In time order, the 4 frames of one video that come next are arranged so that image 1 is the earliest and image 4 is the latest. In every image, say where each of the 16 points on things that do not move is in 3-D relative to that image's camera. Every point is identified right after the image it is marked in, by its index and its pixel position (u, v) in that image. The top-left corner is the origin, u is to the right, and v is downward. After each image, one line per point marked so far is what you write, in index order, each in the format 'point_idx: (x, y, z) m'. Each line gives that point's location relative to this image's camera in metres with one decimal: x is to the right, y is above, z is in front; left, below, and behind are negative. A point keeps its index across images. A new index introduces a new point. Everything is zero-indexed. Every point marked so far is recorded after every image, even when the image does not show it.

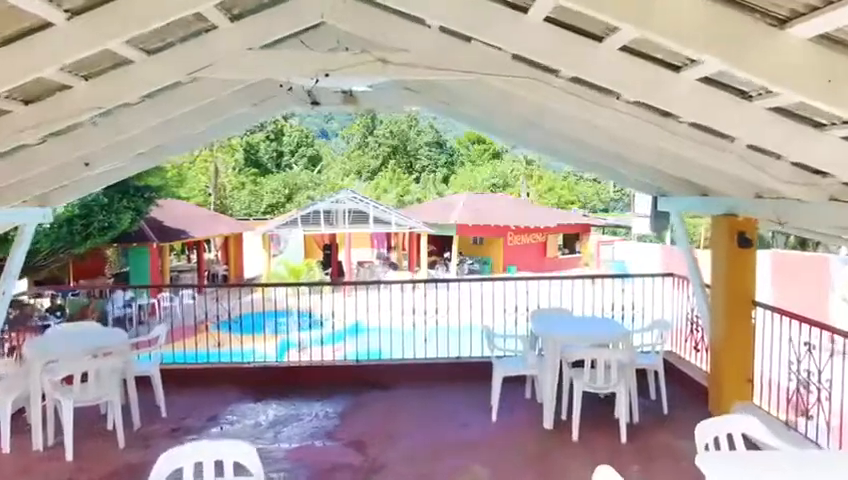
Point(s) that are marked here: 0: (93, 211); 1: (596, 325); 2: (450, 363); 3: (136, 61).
0: (-6.6, +0.6, +13.9) m
1: (+1.4, -0.7, +5.8) m
2: (+0.3, -1.2, +6.8) m
3: (-1.6, +1.0, +4.0) m
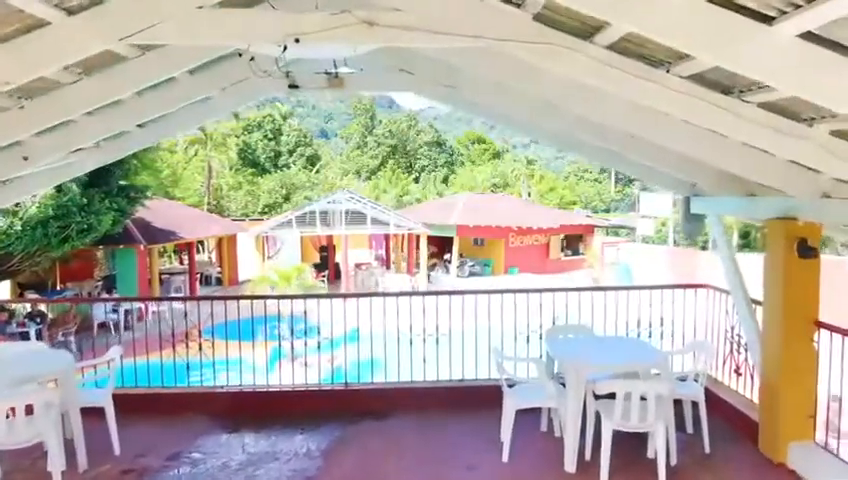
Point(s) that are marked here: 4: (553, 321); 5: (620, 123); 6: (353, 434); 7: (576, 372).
0: (-6.6, +0.5, +13.0) m
1: (+1.4, -0.8, +5.0) m
2: (+0.2, -1.3, +5.9) m
3: (-1.7, +1.0, +3.1) m
4: (+1.1, -0.7, +5.7) m
5: (+1.2, +0.7, +4.1) m
6: (-0.5, -1.5, +5.4) m
7: (+1.0, -0.9, +4.6) m
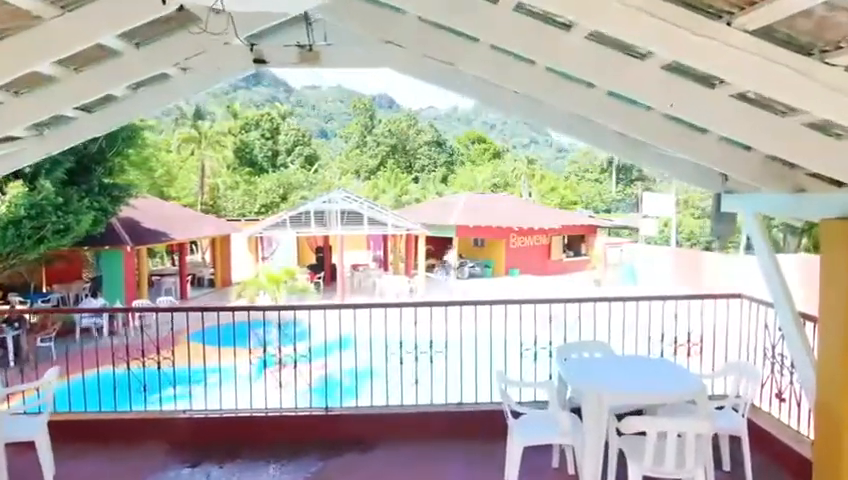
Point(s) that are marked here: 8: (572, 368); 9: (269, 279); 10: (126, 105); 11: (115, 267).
0: (-6.6, +0.5, +12.3) m
1: (+1.4, -0.8, +4.2) m
2: (+0.2, -1.3, +5.2) m
3: (-1.7, +0.9, +2.3) m
4: (+1.0, -0.7, +4.9) m
5: (+1.1, +0.7, +3.4) m
6: (-0.6, -1.5, +4.6) m
7: (+0.9, -0.9, +3.8) m
8: (+0.9, -0.8, +4.4) m
9: (-3.4, -0.8, +15.2) m
10: (-2.1, +1.0, +5.0) m
11: (-7.9, -0.6, +17.8) m
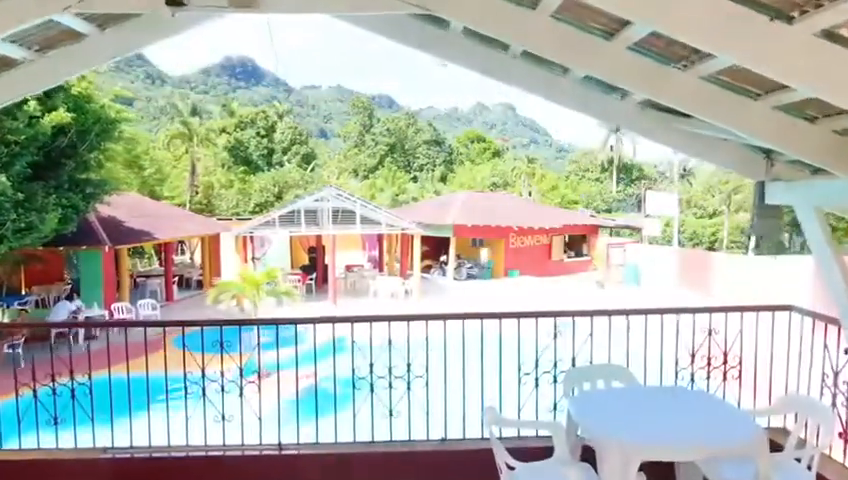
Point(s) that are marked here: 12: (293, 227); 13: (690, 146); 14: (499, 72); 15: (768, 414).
0: (-6.8, +0.5, +11.3) m
1: (+1.2, -0.8, +3.2) m
2: (0.0, -1.3, +4.2) m
3: (-1.9, +1.0, +1.4) m
4: (+0.9, -0.7, +3.9) m
5: (+1.0, +0.7, +2.4) m
6: (-0.8, -1.5, +3.6) m
7: (+0.8, -0.9, +2.8) m
8: (+0.8, -0.8, +3.4) m
9: (-3.5, -0.8, +14.2) m
10: (-2.3, +1.0, +4.0) m
11: (-8.0, -0.6, +16.9) m
12: (-3.3, +0.3, +16.6) m
13: (+1.6, +0.6, +4.3) m
14: (+0.5, +1.0, +4.3) m
15: (+1.7, -0.9, +3.4) m
